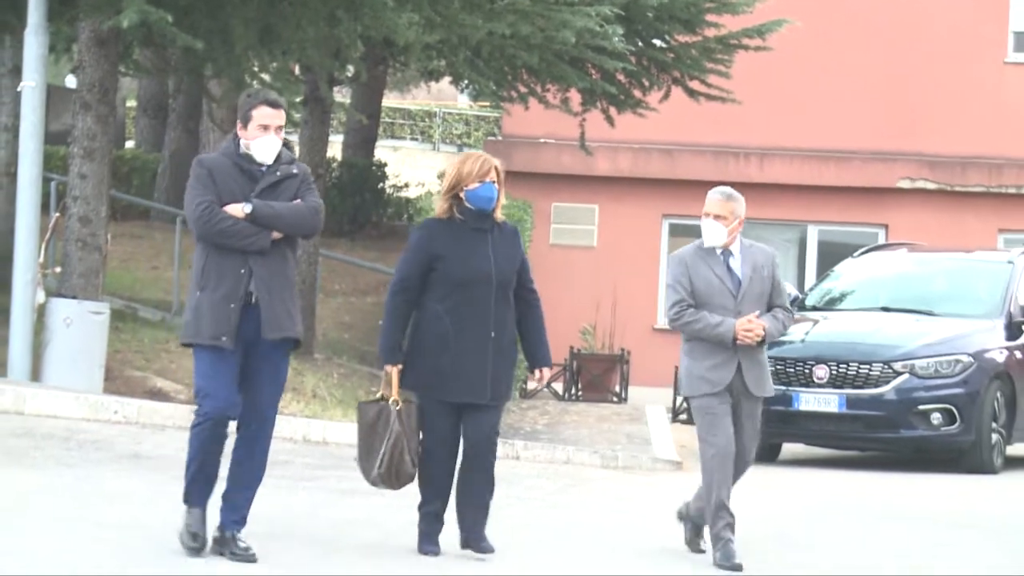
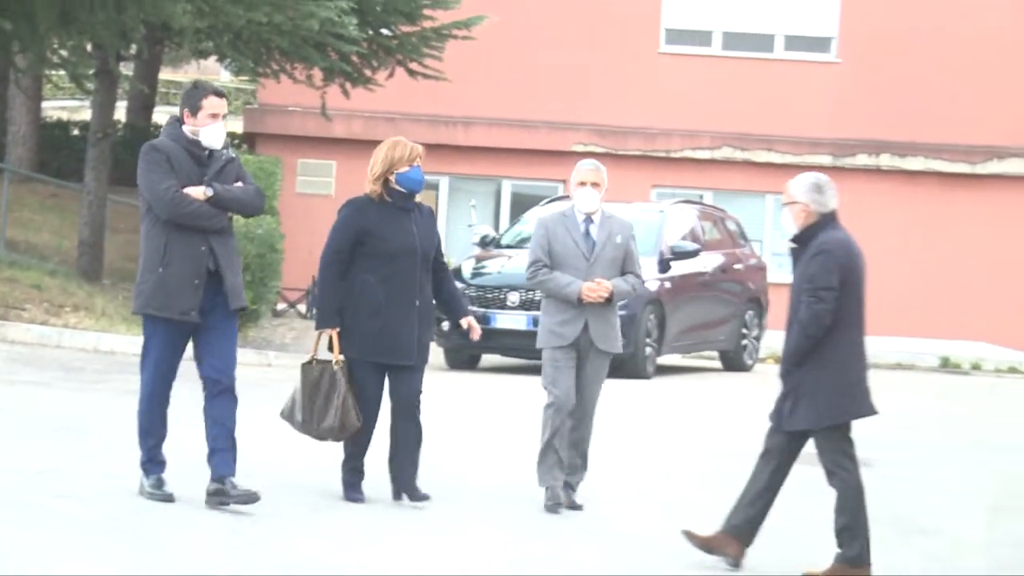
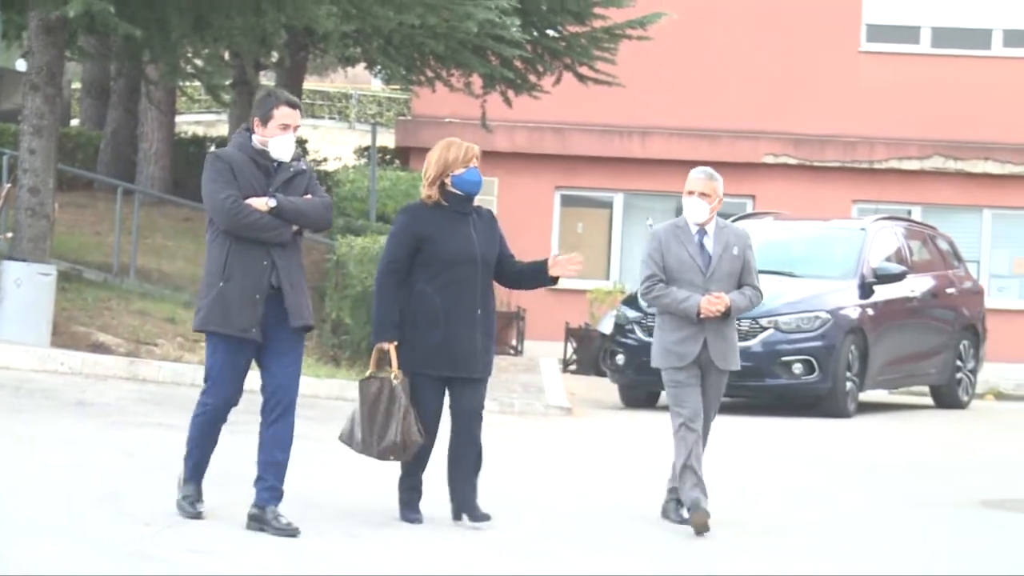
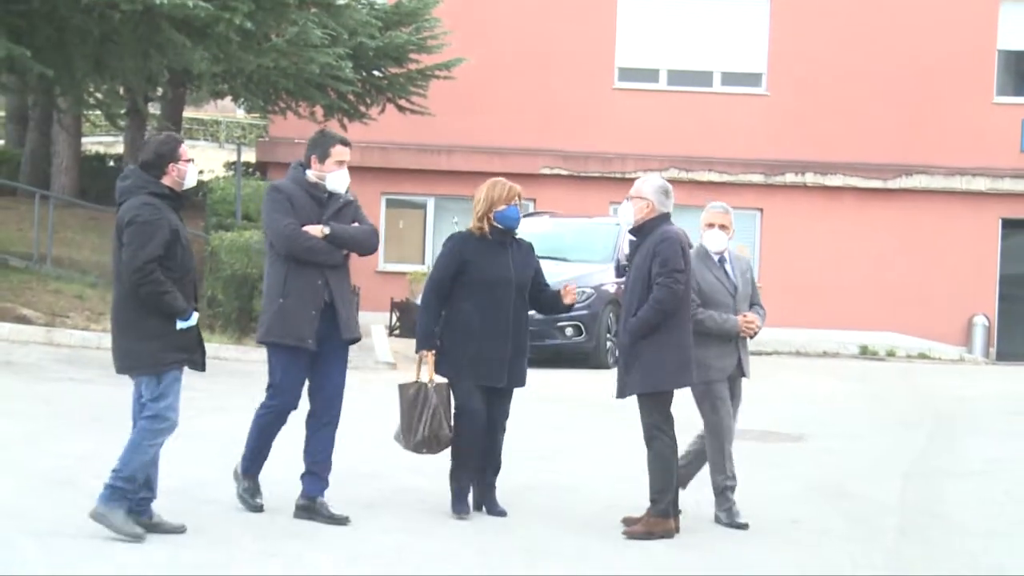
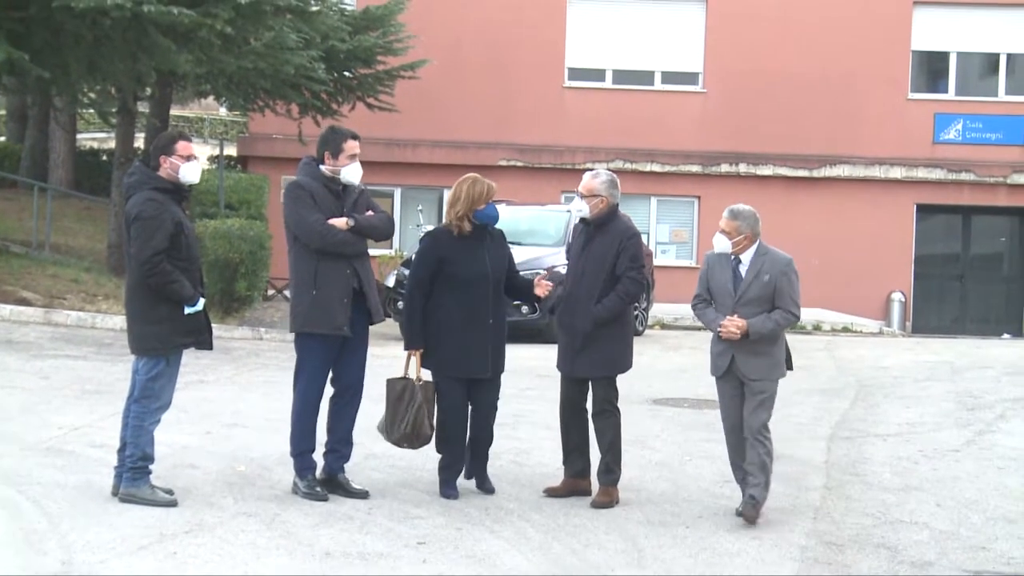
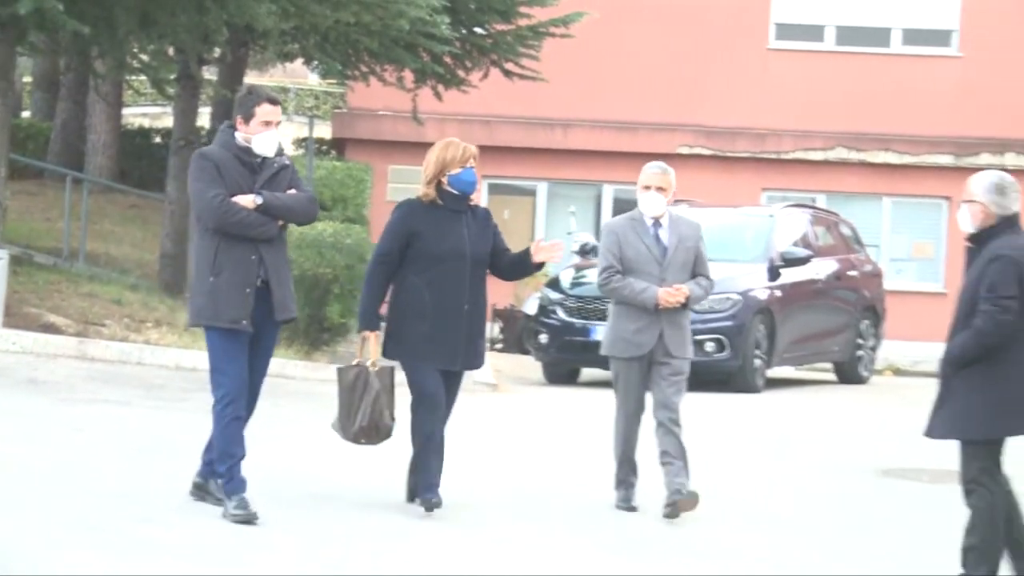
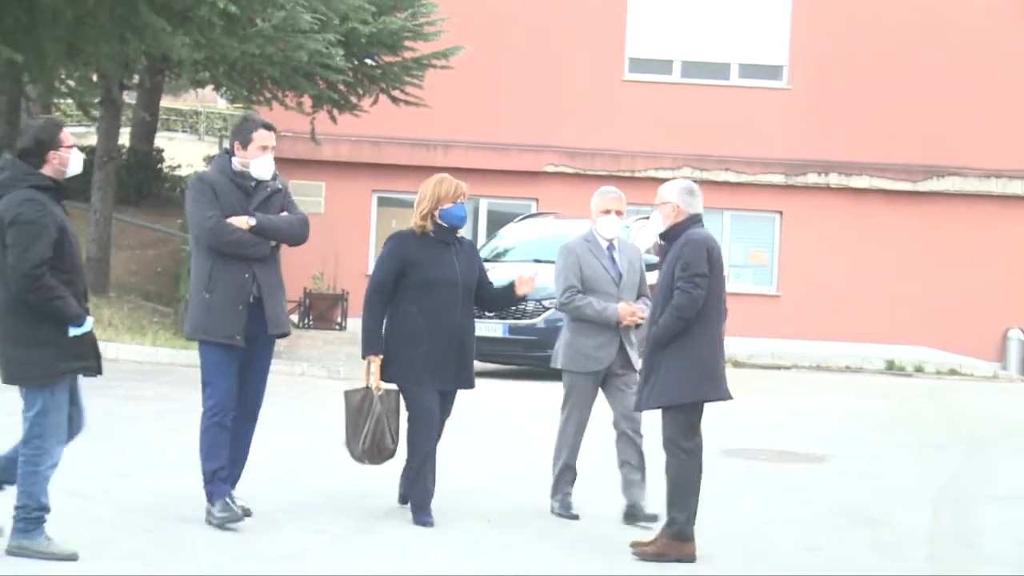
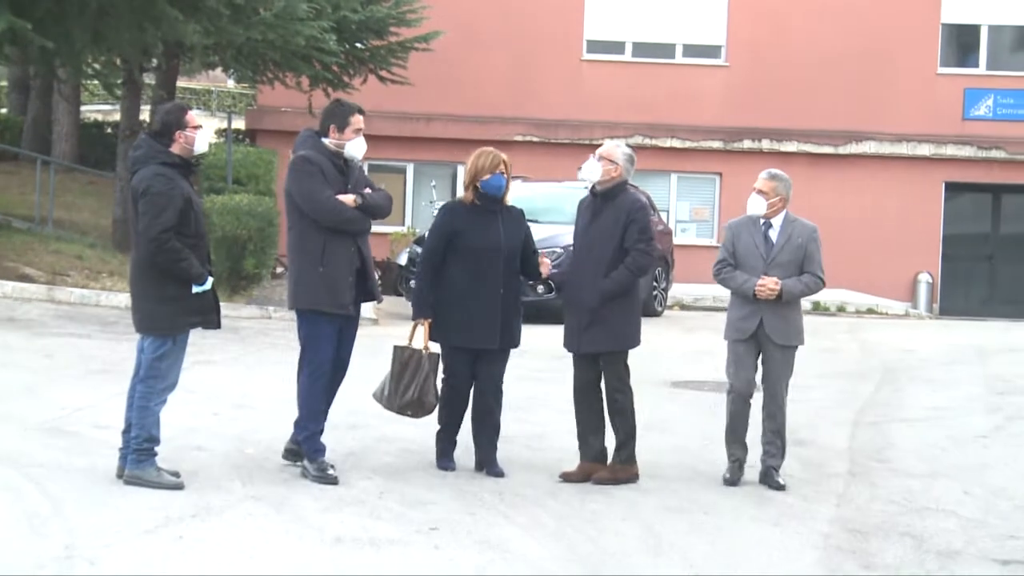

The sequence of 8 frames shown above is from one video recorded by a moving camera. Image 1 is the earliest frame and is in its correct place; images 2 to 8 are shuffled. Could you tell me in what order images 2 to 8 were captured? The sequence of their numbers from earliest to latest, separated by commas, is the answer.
3, 6, 2, 7, 4, 8, 5
